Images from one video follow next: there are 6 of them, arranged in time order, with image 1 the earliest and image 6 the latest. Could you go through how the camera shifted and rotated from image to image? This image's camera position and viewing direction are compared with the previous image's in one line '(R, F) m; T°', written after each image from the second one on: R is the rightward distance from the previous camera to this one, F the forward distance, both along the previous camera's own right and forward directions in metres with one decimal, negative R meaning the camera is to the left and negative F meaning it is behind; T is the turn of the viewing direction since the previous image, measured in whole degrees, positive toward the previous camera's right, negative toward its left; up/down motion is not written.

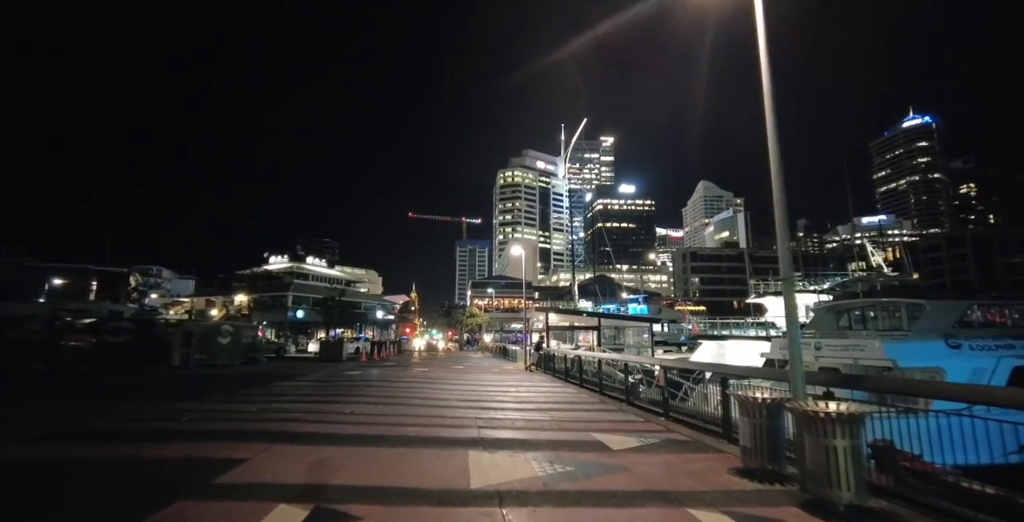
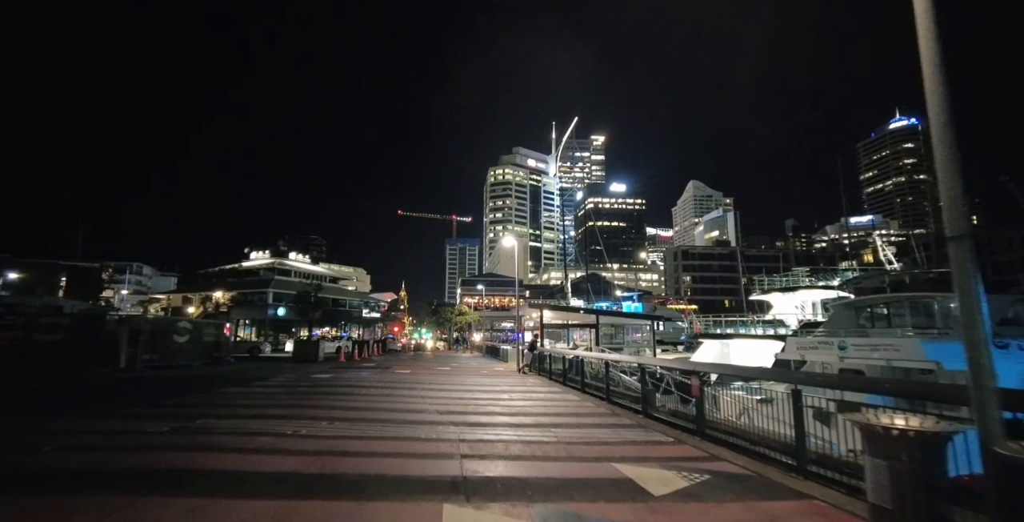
(-0.1, +1.7) m; +1°
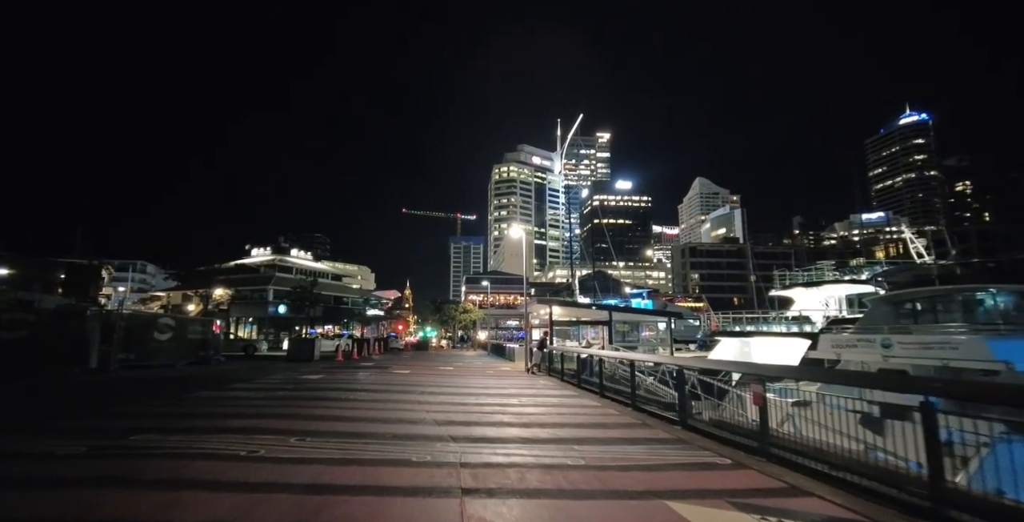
(-0.1, +1.3) m; -1°
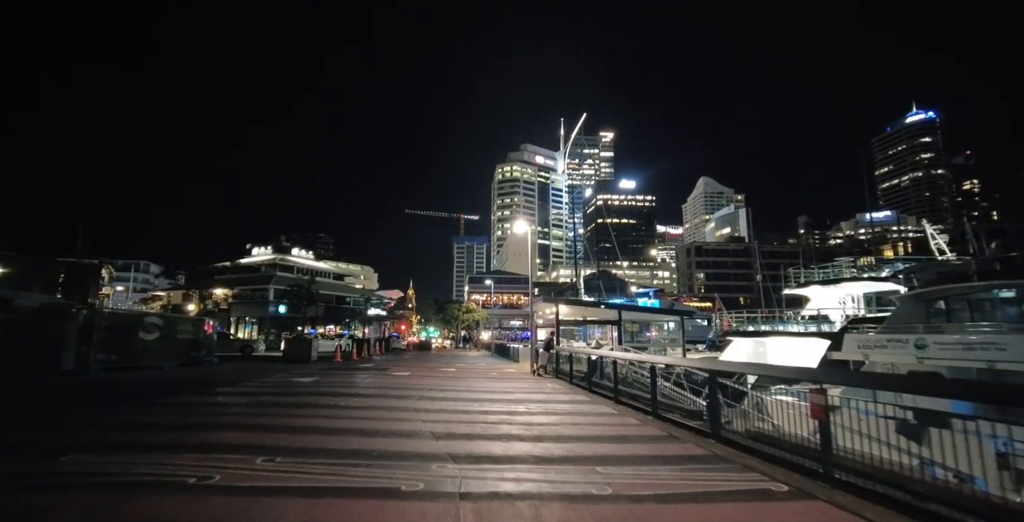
(-0.1, +0.9) m; 0°
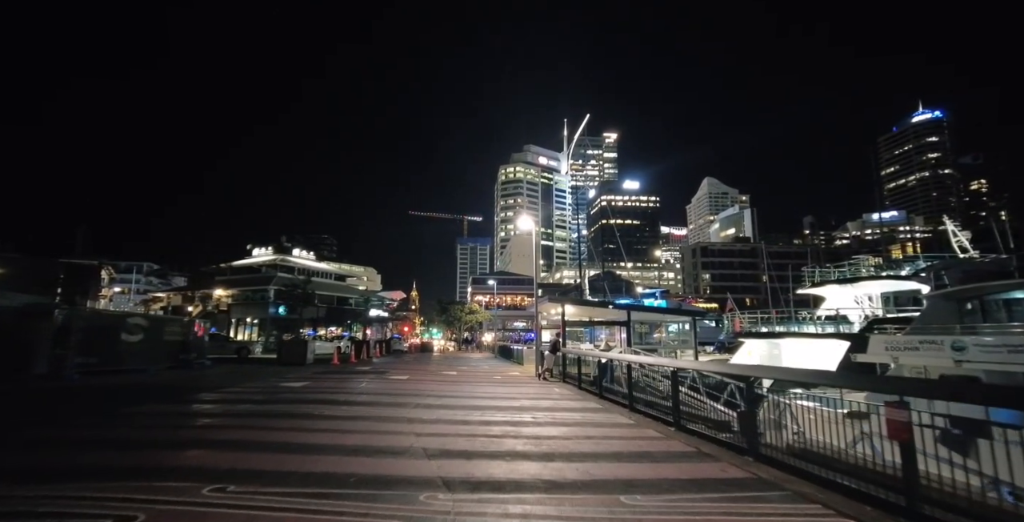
(0.0, +0.8) m; 0°
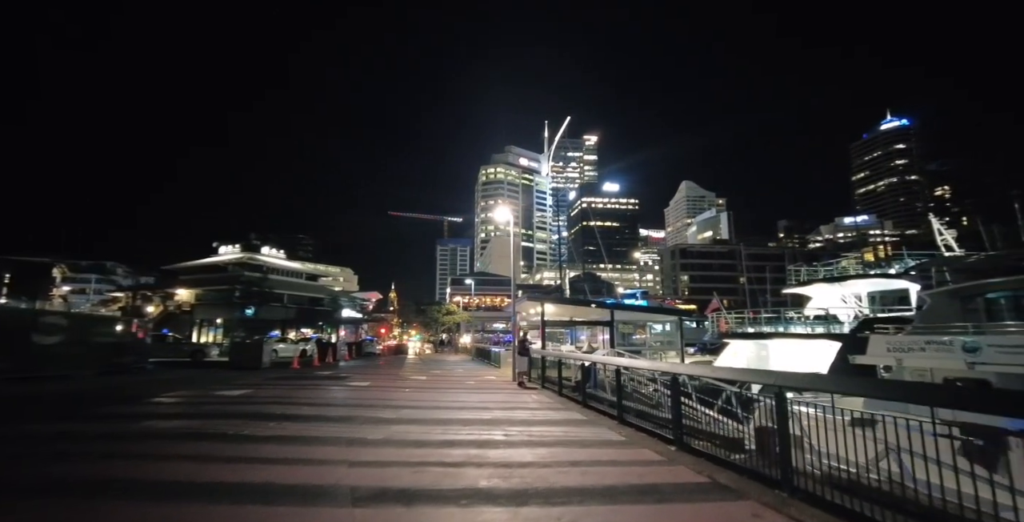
(+0.2, +1.3) m; +2°
